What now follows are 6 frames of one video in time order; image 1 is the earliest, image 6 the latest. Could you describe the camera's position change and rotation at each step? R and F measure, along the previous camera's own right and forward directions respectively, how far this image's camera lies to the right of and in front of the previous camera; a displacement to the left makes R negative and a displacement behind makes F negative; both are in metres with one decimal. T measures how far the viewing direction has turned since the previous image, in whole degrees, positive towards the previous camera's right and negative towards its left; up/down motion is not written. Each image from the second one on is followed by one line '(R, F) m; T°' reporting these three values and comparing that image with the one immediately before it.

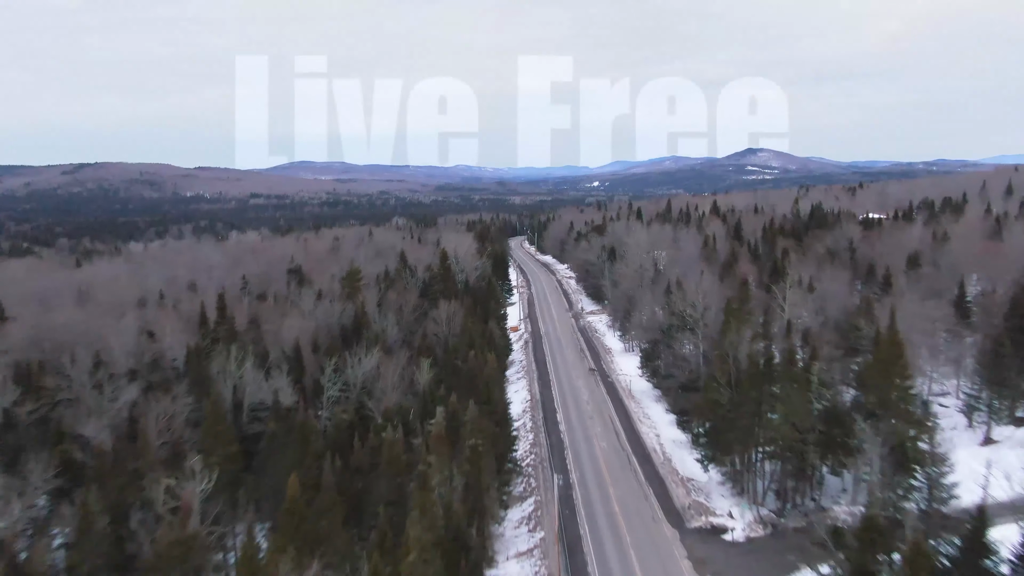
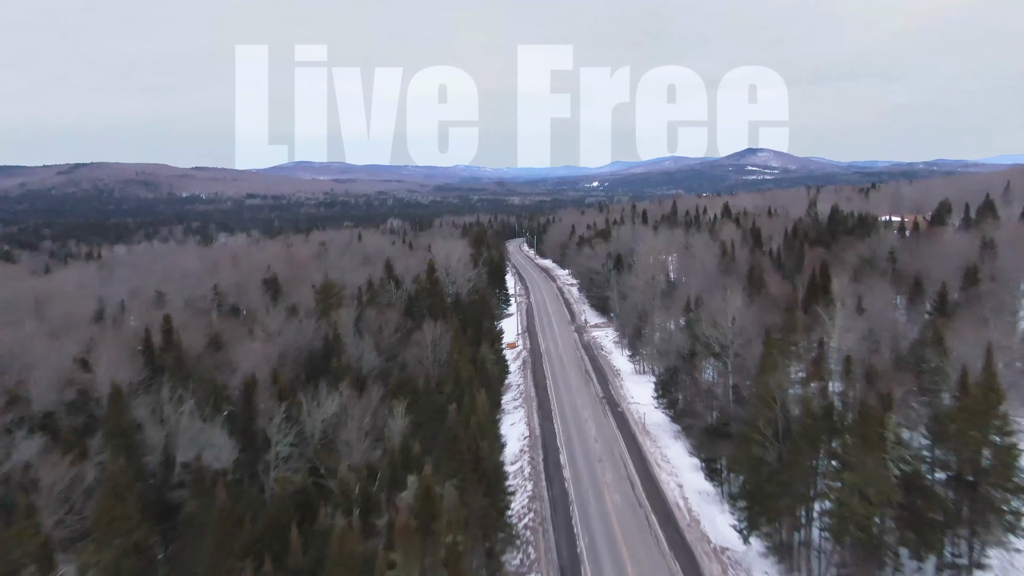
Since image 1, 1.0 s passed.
(+0.1, +5.3) m; 0°
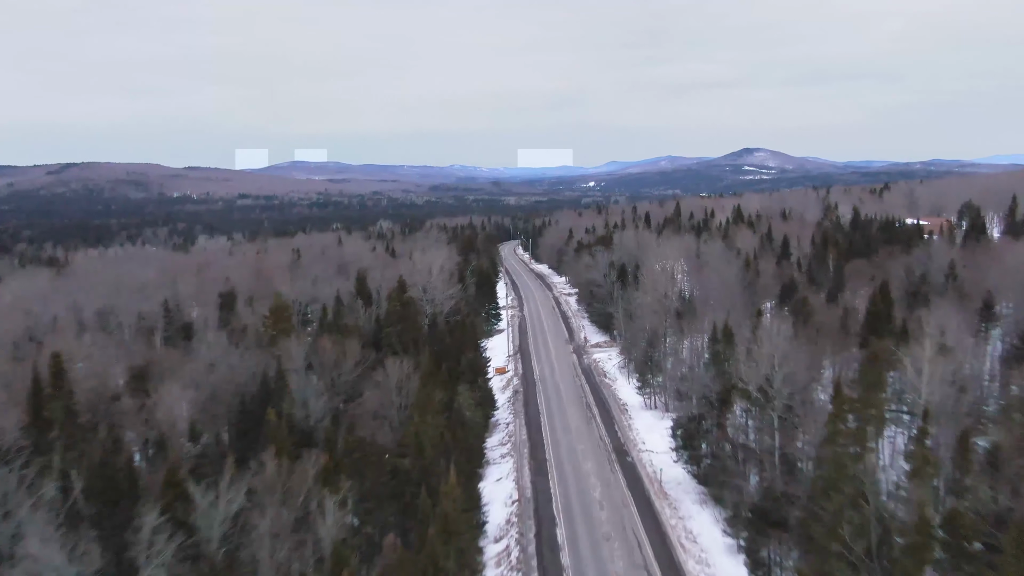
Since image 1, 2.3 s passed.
(+0.3, +6.6) m; 0°
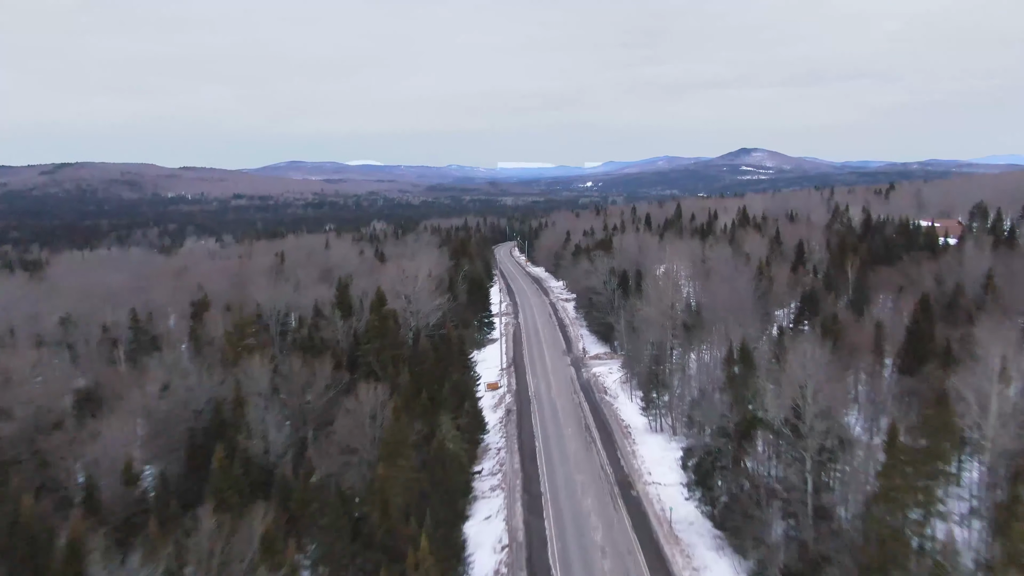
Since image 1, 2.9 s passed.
(+0.2, +3.3) m; 0°
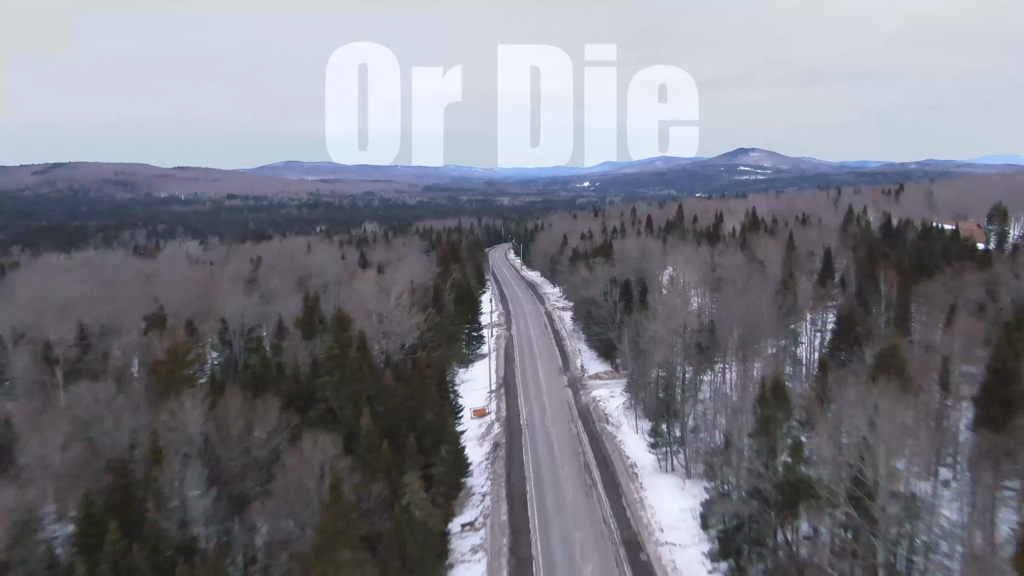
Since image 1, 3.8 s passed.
(+0.3, +4.6) m; 0°
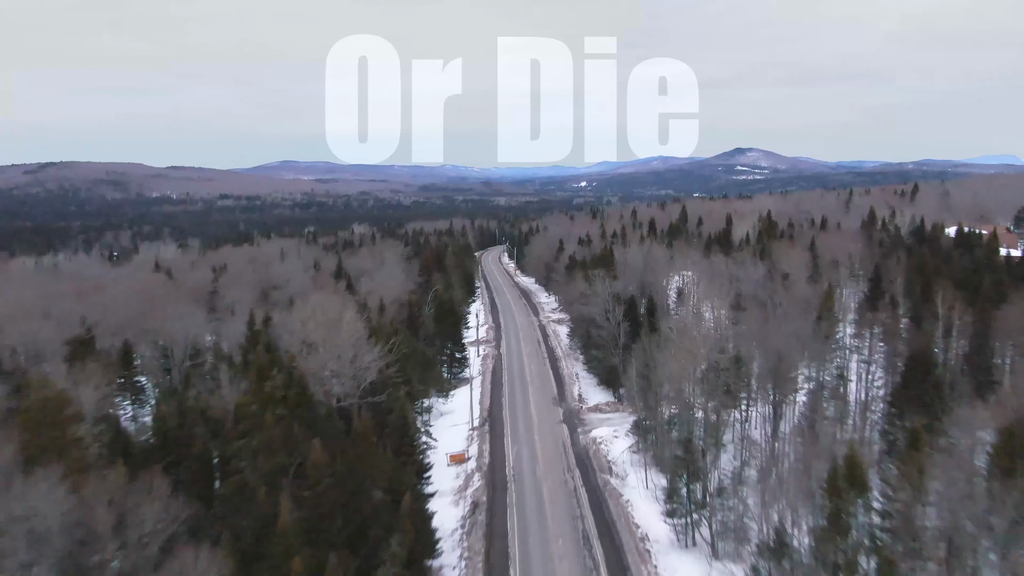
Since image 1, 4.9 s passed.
(+0.4, +5.9) m; 0°
